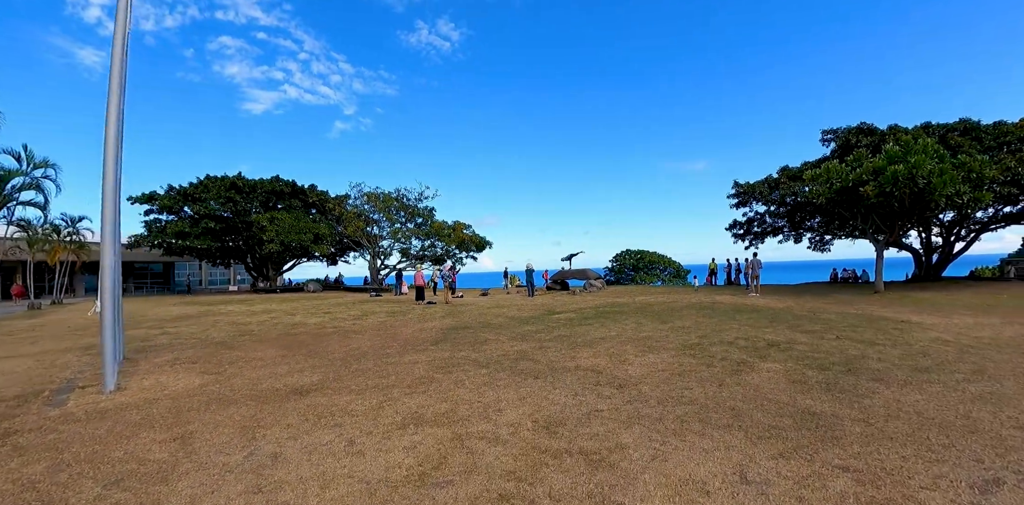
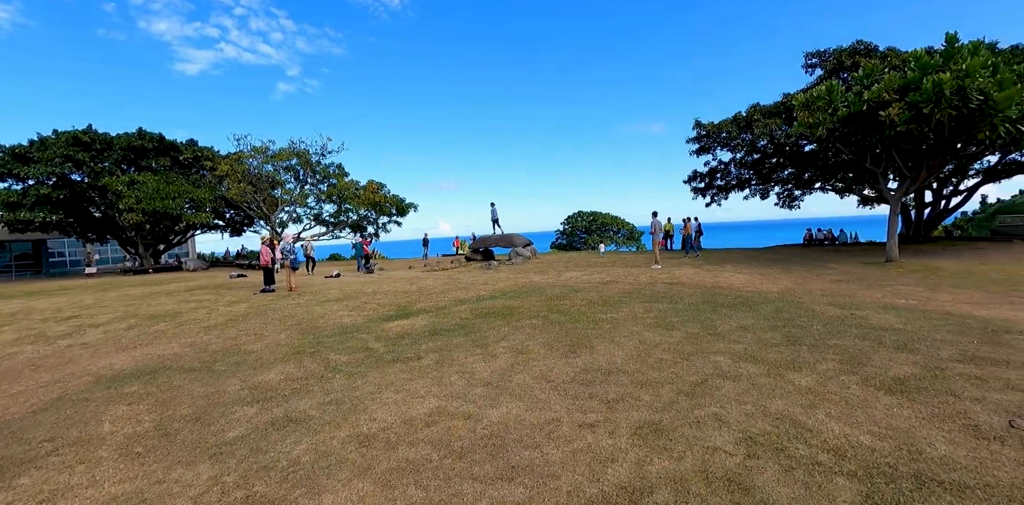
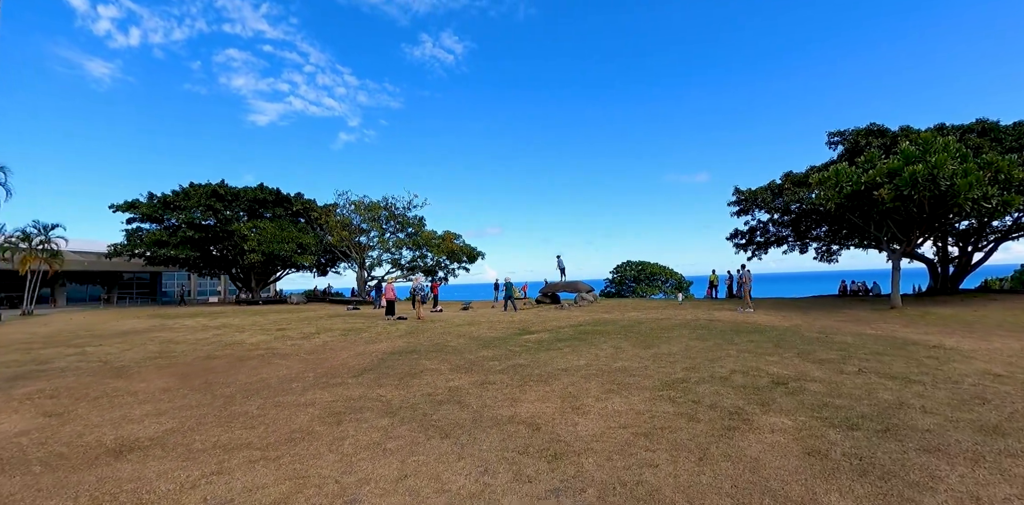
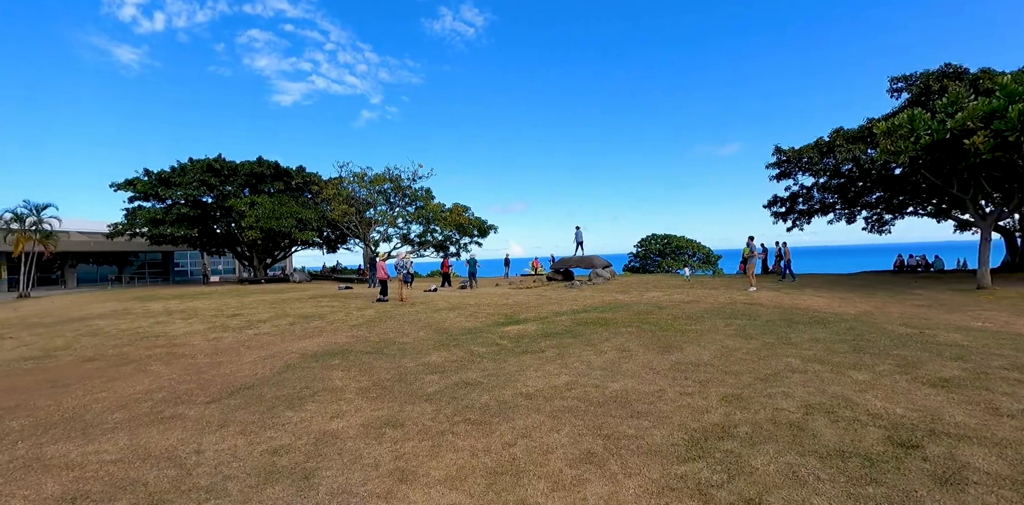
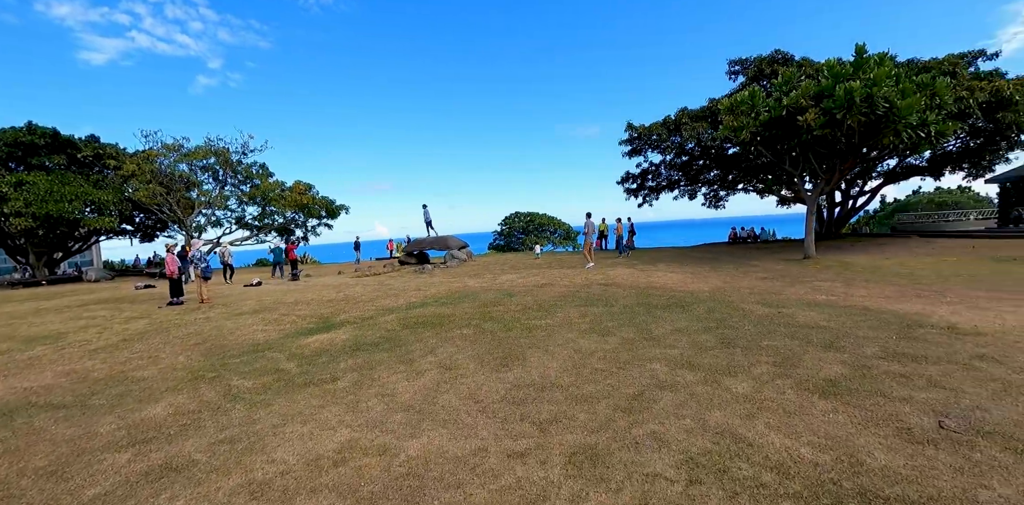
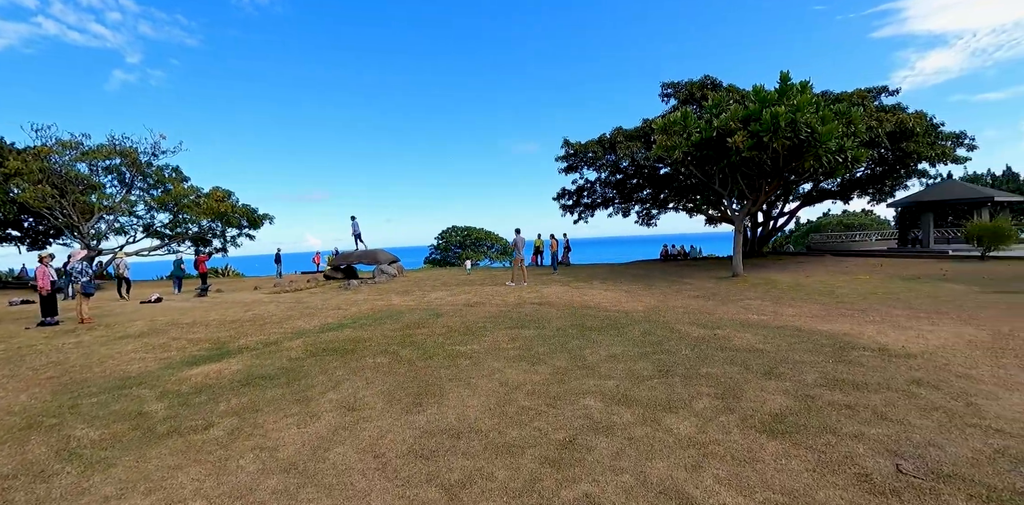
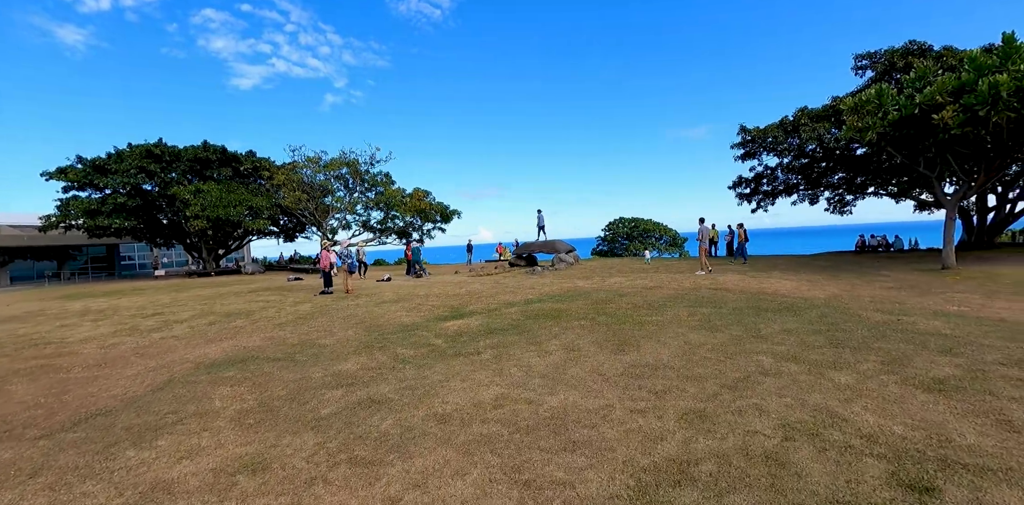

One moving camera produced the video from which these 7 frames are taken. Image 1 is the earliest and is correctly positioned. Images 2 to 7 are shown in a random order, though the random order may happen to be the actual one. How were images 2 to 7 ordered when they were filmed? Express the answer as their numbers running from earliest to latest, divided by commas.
3, 4, 7, 2, 5, 6
